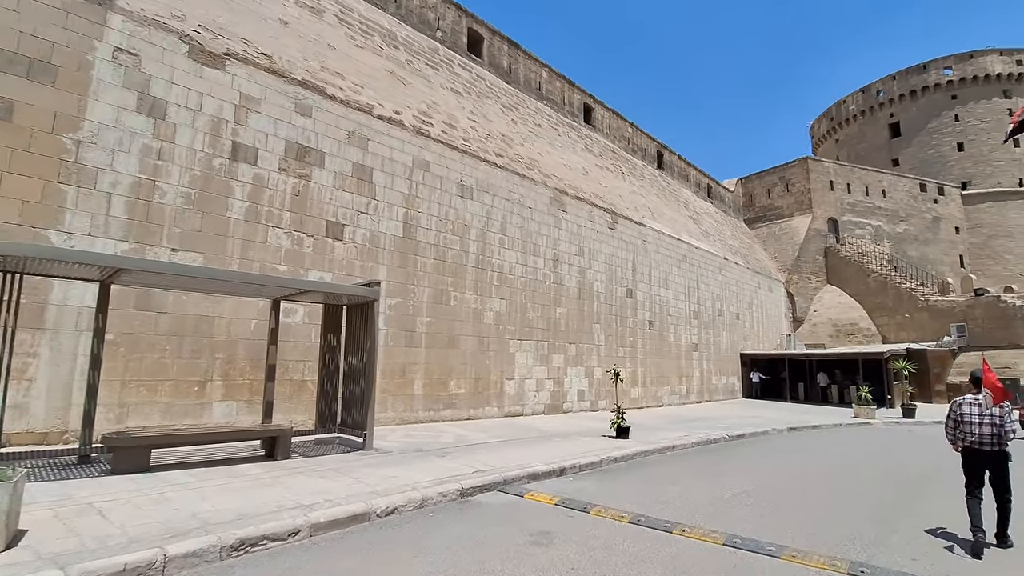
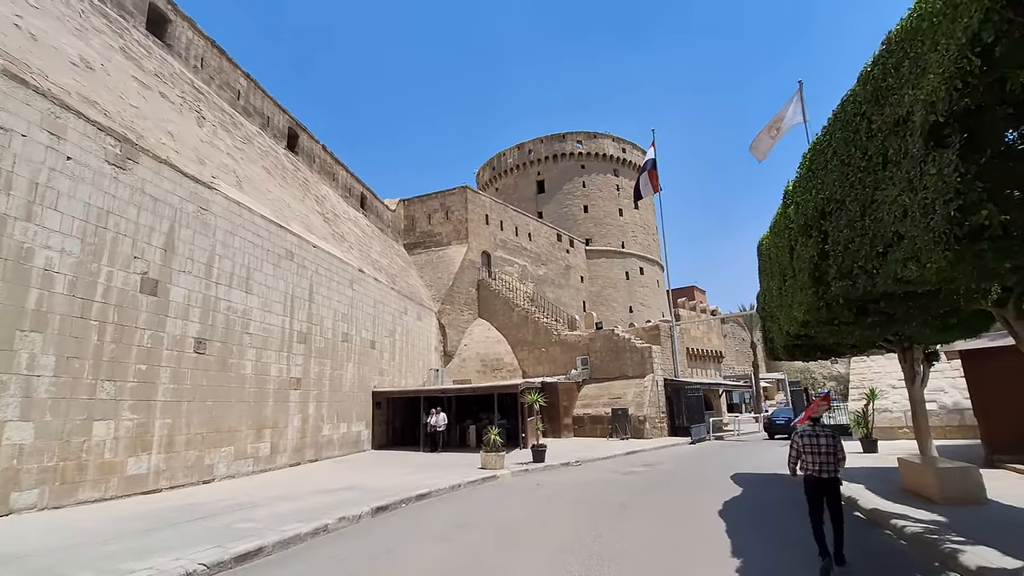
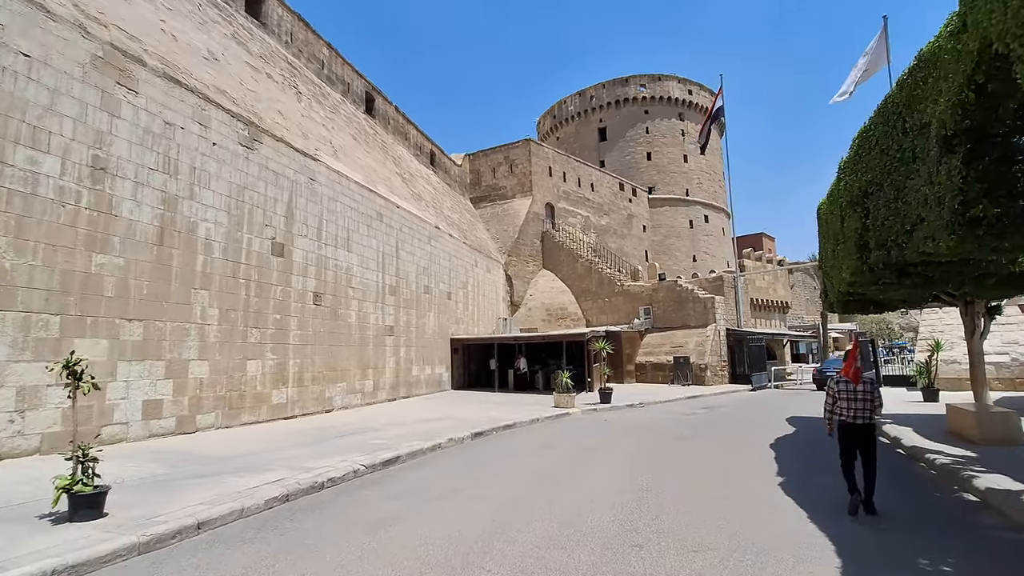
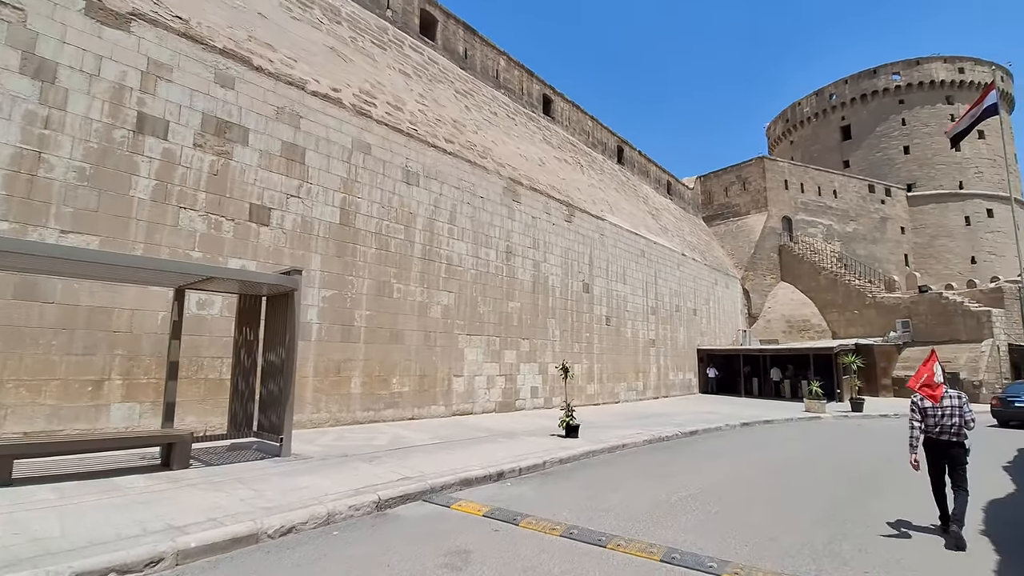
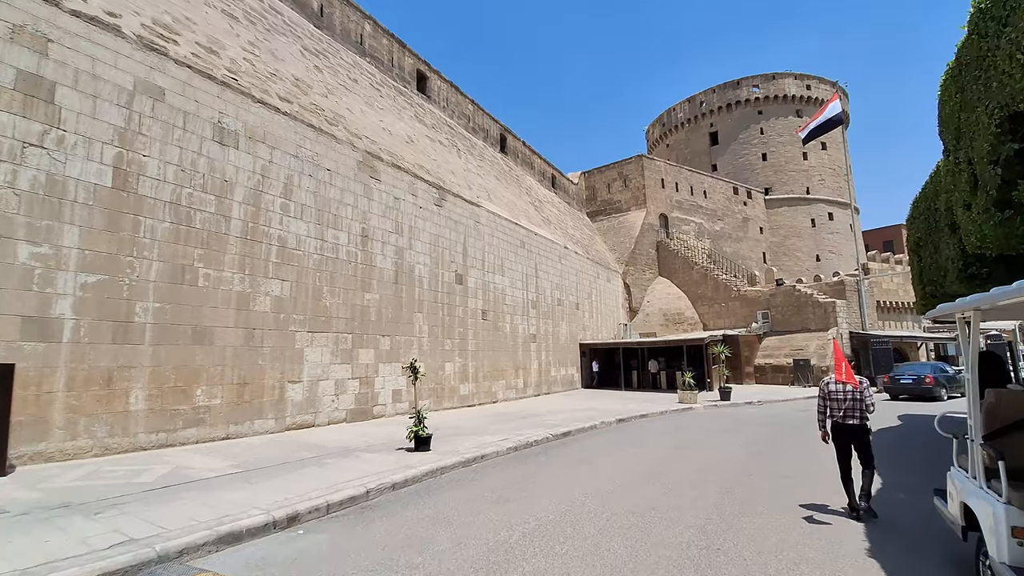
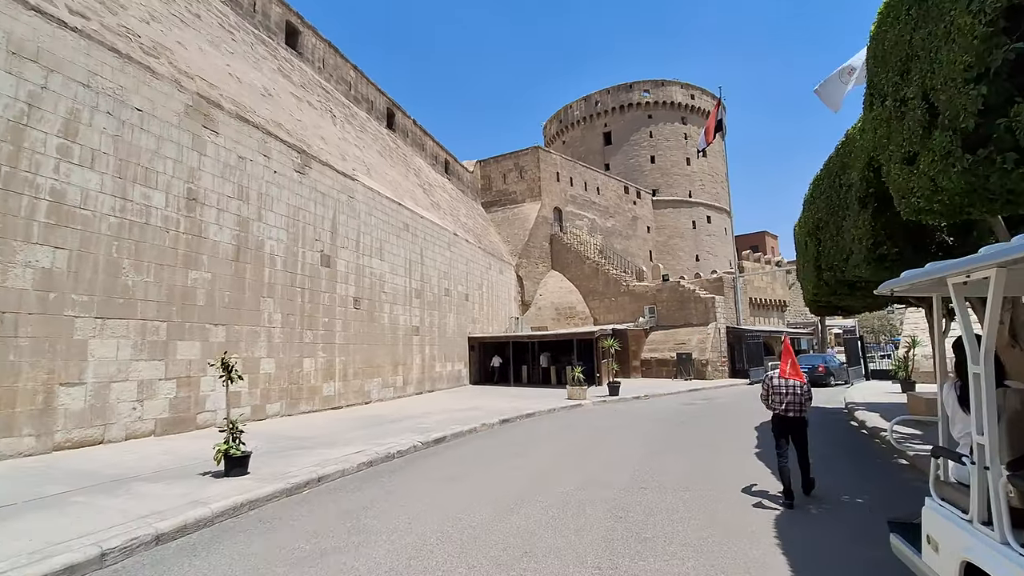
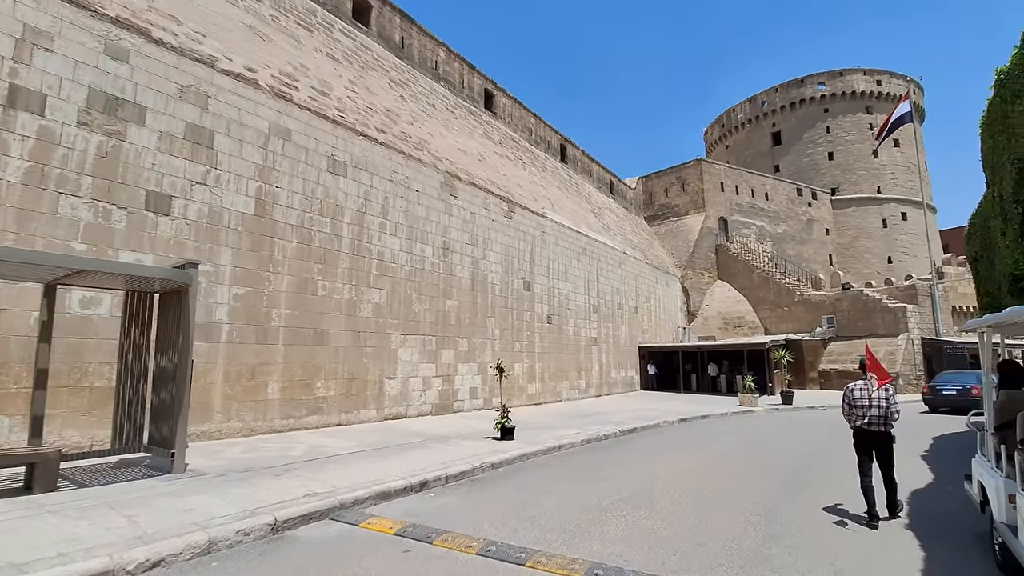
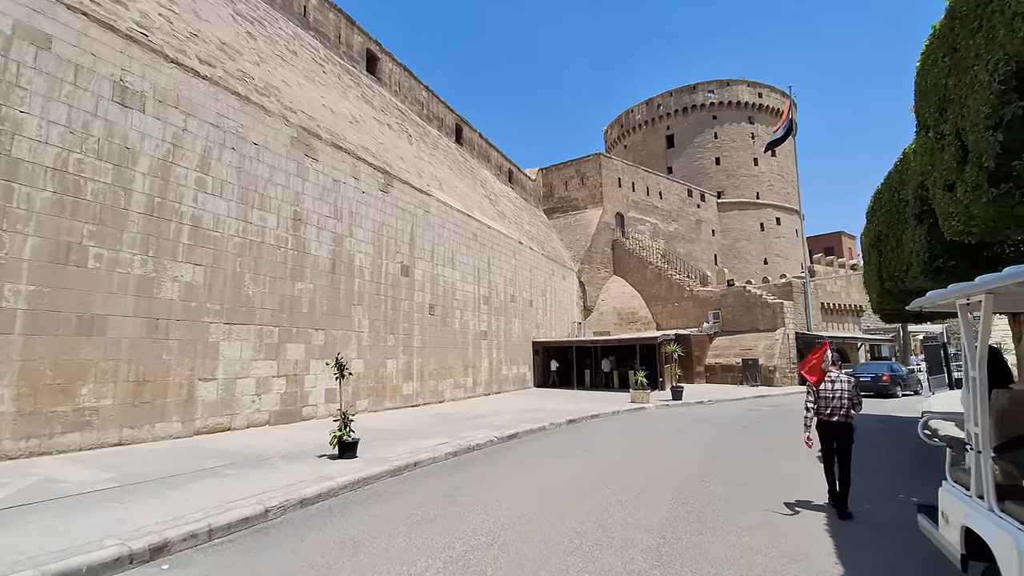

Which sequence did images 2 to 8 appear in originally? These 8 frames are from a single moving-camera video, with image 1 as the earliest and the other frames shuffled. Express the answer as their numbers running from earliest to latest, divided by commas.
4, 7, 5, 8, 6, 3, 2
